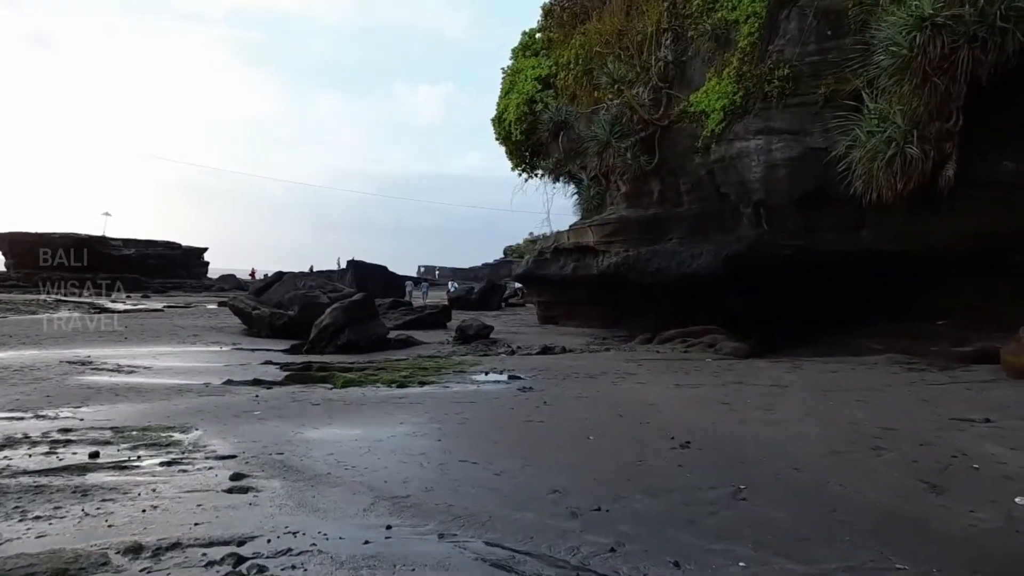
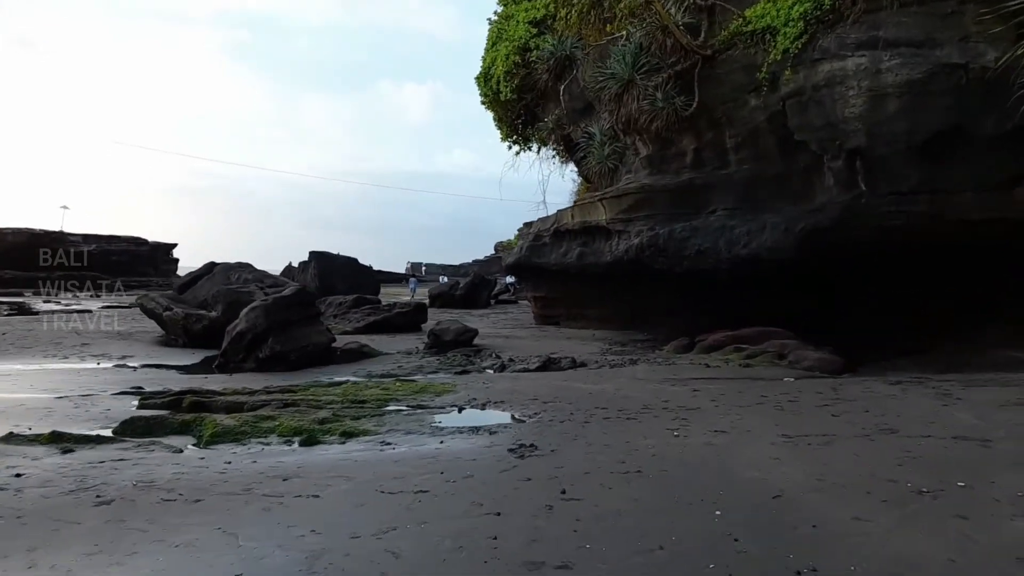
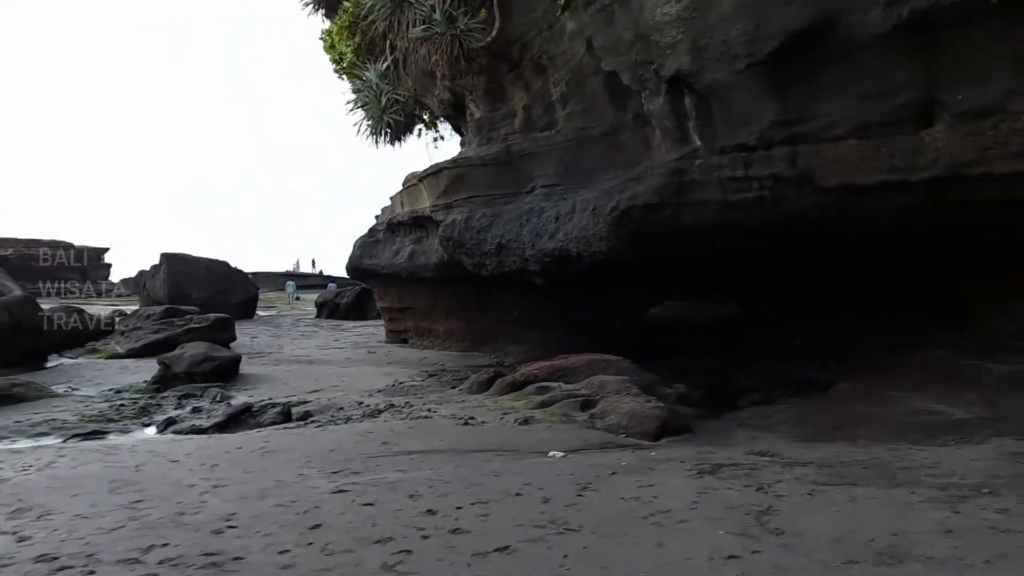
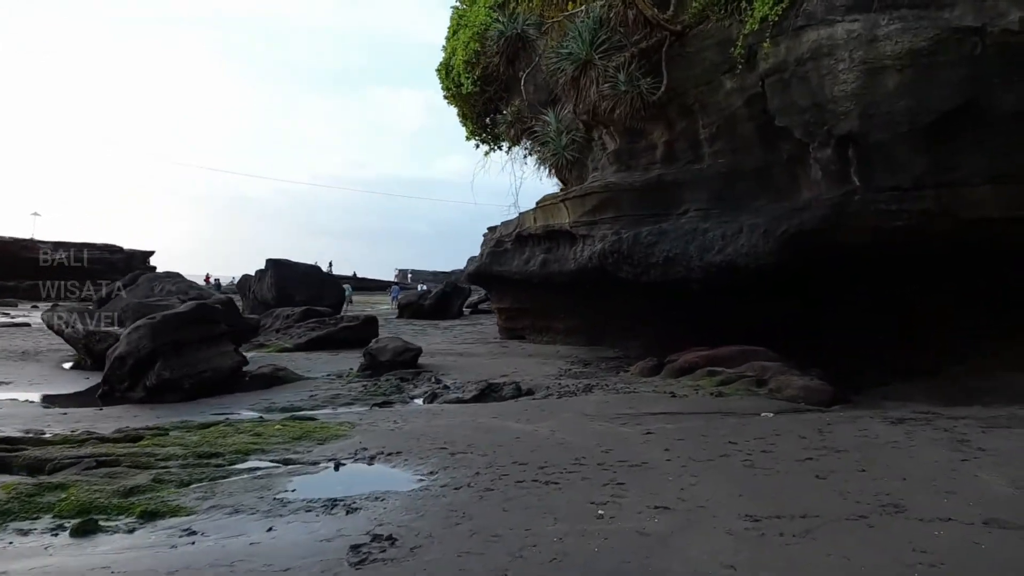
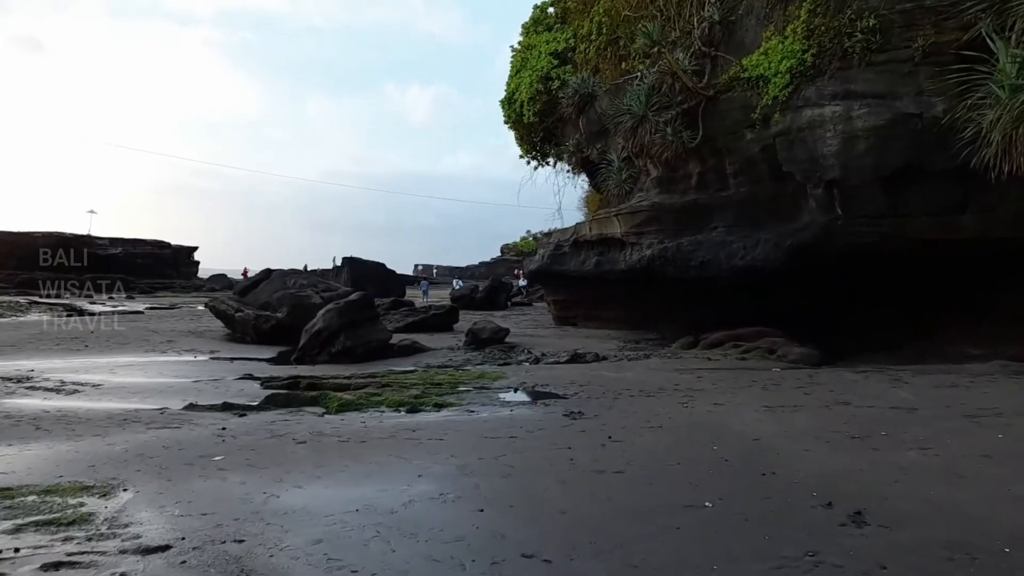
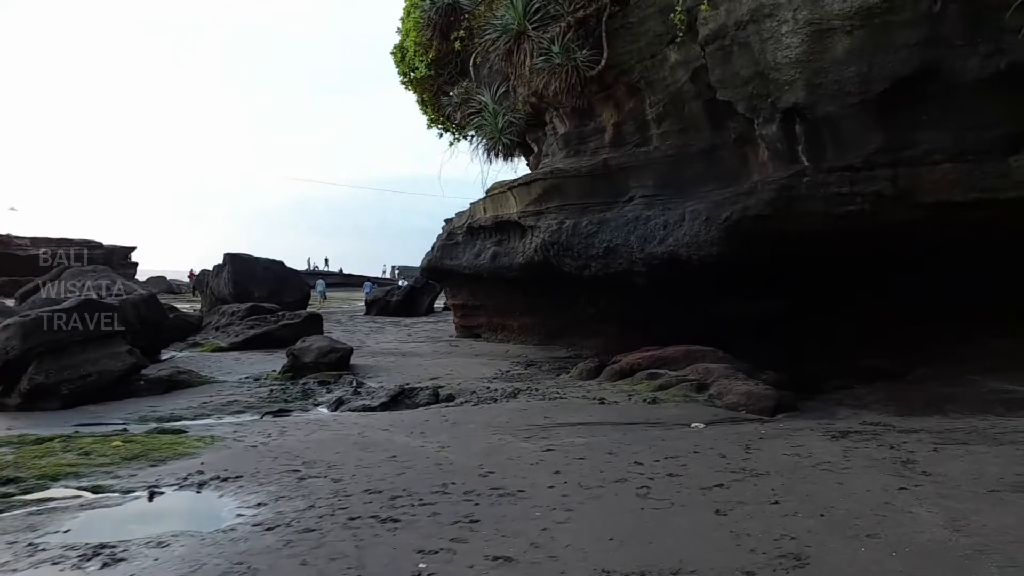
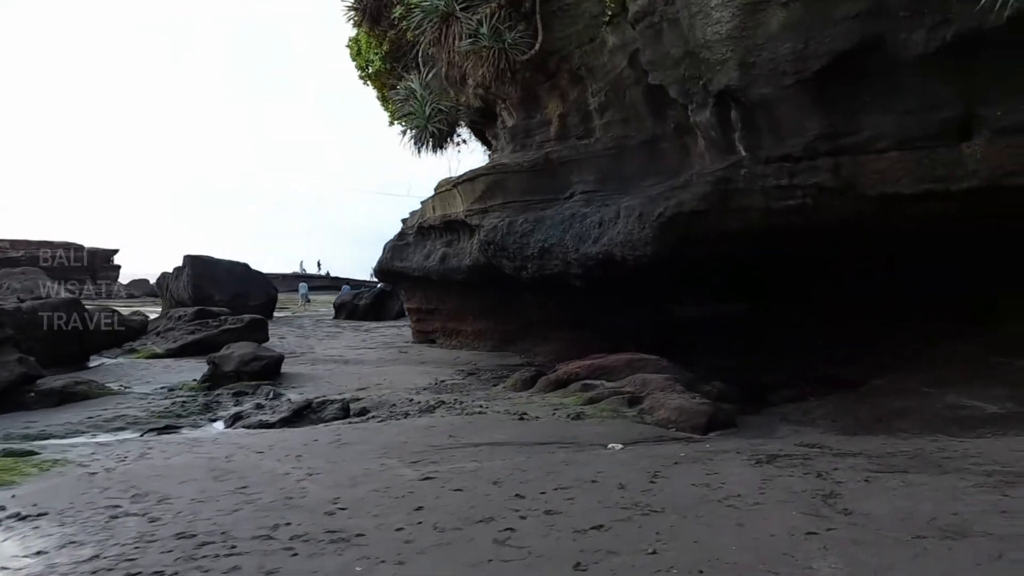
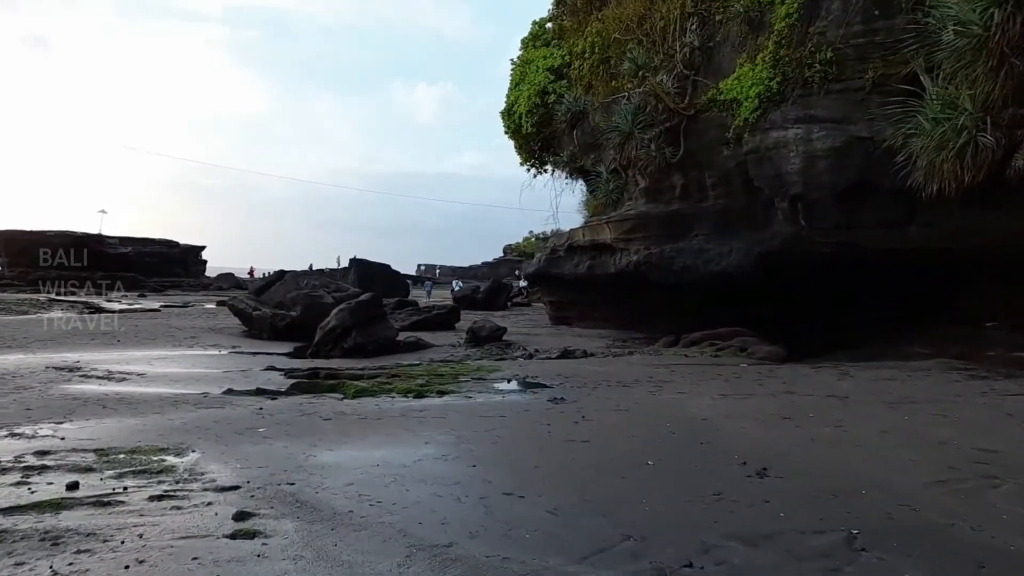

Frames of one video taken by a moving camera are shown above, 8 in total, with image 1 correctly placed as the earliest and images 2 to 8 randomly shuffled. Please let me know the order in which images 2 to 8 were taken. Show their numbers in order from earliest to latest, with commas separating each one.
8, 5, 2, 4, 6, 7, 3
